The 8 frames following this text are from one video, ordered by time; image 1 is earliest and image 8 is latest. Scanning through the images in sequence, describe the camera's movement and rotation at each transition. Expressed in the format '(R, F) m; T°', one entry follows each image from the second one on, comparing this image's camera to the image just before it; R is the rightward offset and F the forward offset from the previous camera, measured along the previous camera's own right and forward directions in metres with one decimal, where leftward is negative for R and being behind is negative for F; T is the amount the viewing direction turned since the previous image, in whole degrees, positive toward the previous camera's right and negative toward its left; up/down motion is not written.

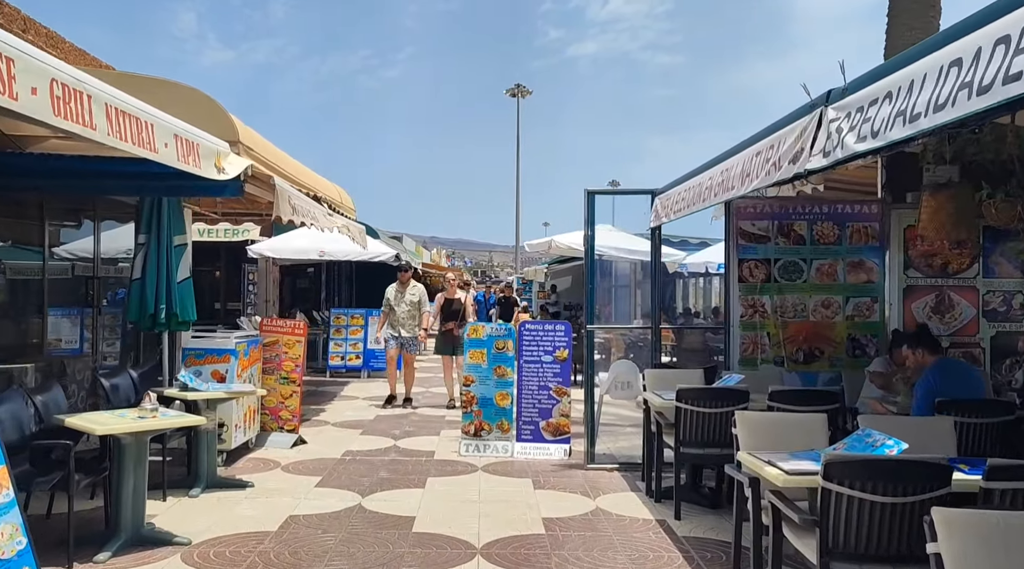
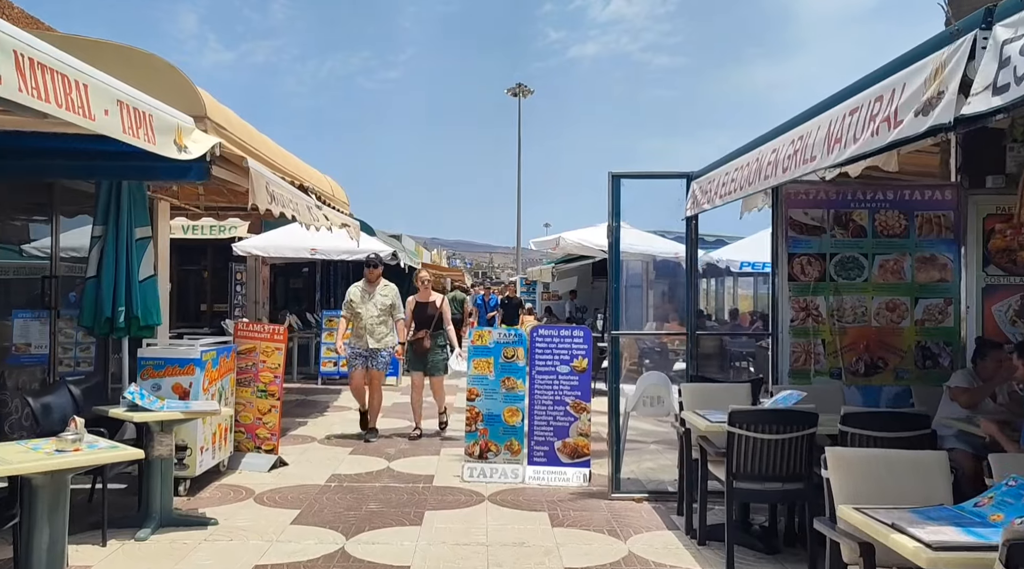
(-0.1, +0.9) m; 0°
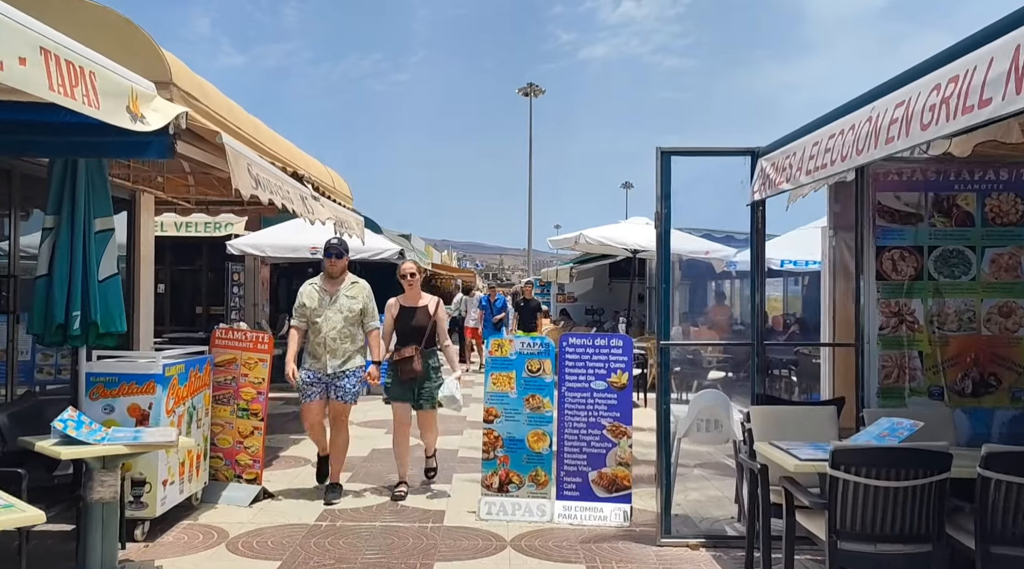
(-0.1, +1.0) m; -1°
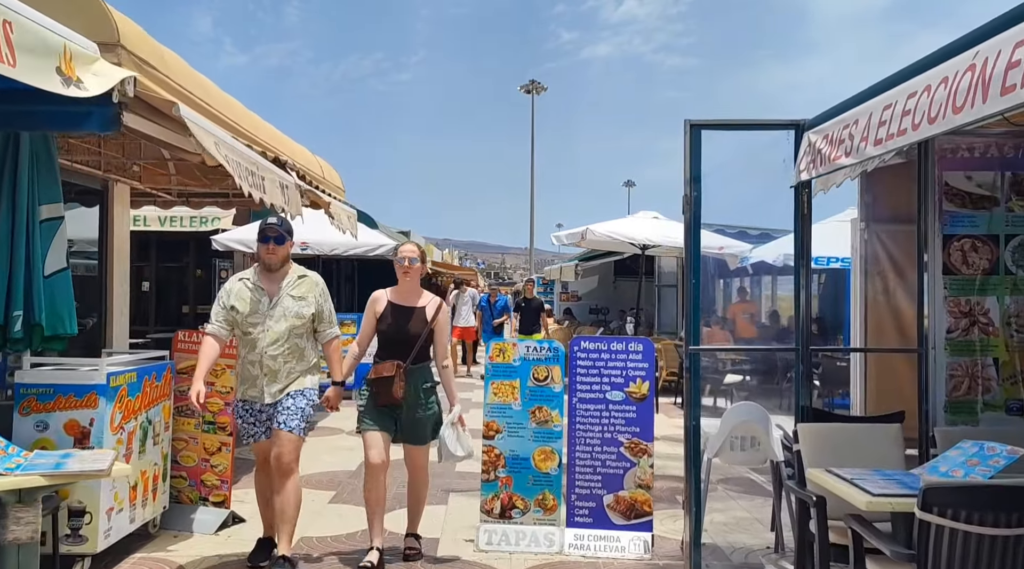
(0.0, +0.7) m; 0°
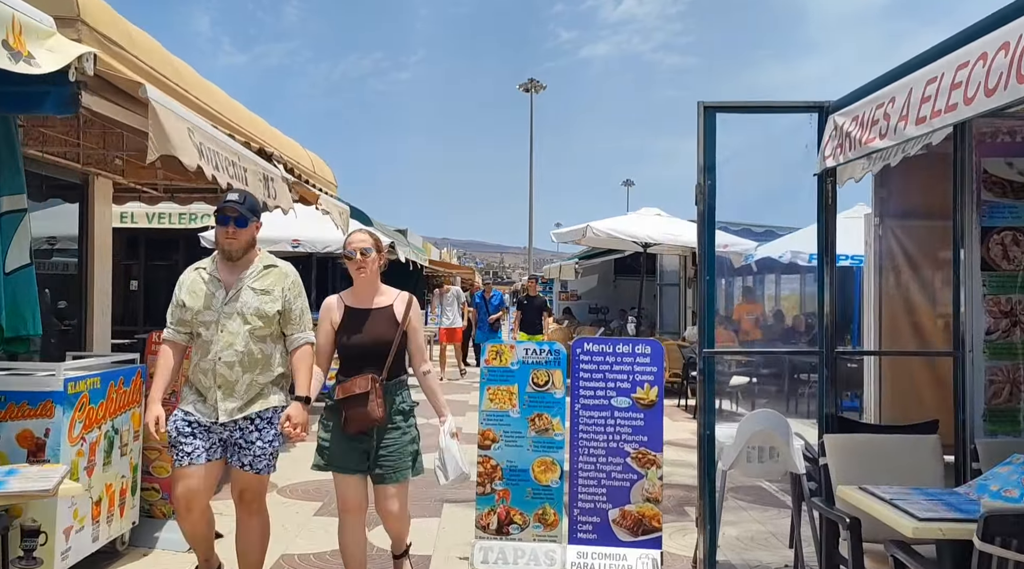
(0.0, +0.3) m; 0°
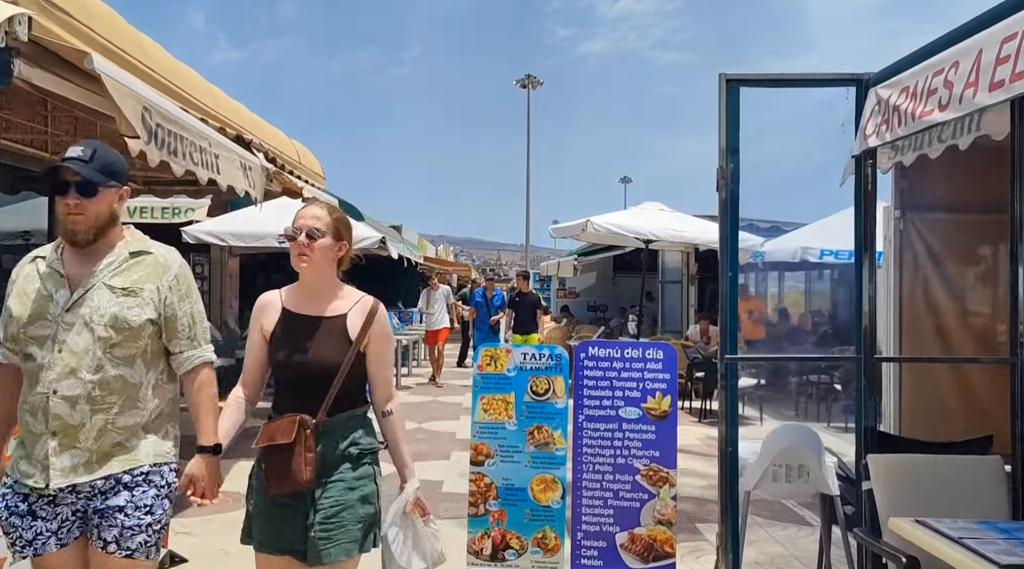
(0.0, +0.4) m; 0°
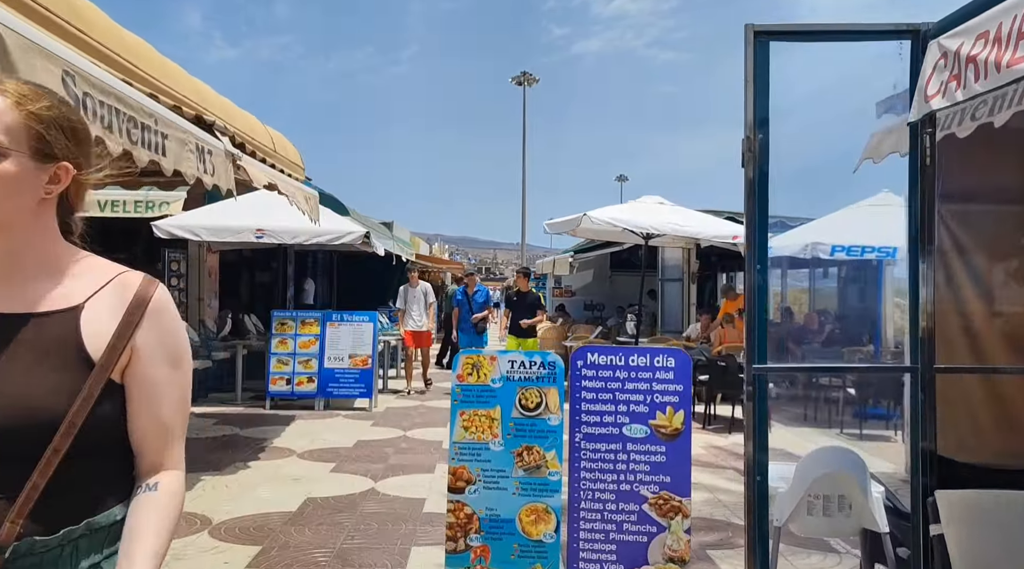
(0.0, +0.6) m; 0°
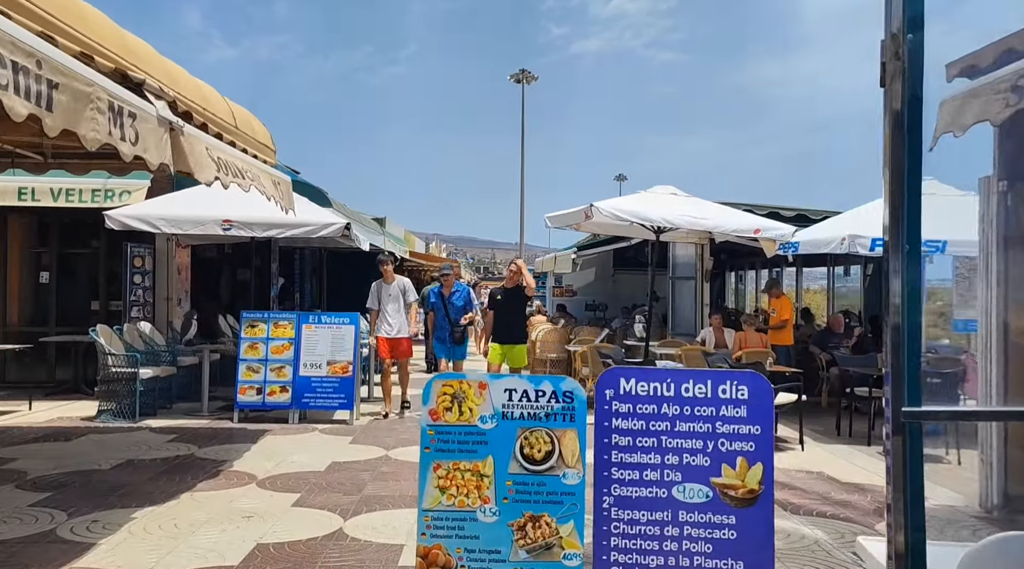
(0.0, +1.0) m; 0°
